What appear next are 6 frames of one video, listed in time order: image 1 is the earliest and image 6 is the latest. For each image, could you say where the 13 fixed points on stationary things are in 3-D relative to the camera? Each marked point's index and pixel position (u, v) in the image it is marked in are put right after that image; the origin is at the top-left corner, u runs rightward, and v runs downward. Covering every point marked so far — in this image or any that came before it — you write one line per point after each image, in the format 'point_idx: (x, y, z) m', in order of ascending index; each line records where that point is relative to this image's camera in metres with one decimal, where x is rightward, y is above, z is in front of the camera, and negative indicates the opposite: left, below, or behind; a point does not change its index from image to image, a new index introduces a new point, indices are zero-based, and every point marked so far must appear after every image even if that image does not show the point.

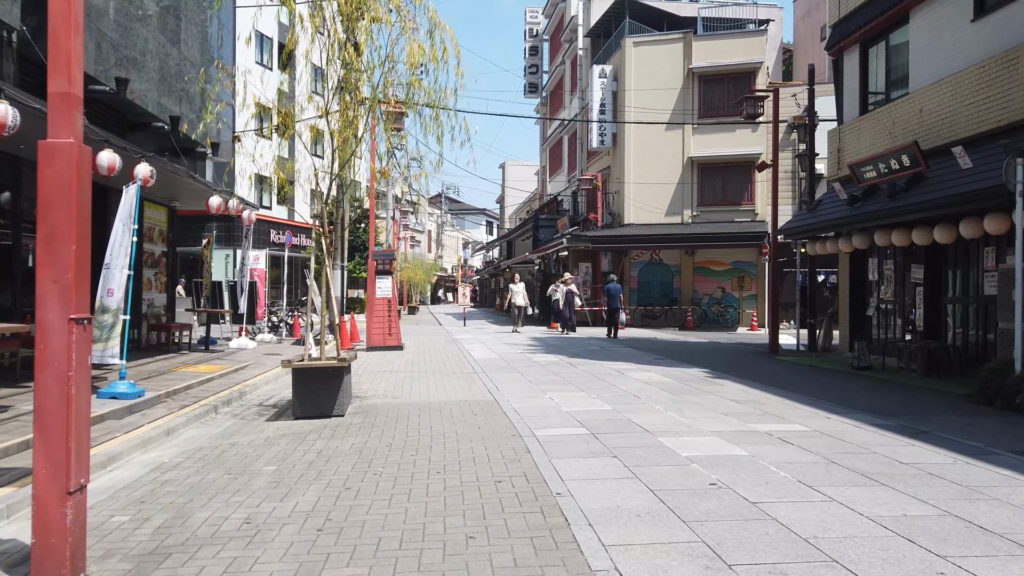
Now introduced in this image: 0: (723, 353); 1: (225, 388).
0: (+4.8, -1.5, +16.6) m
1: (-4.0, -1.4, +10.1) m
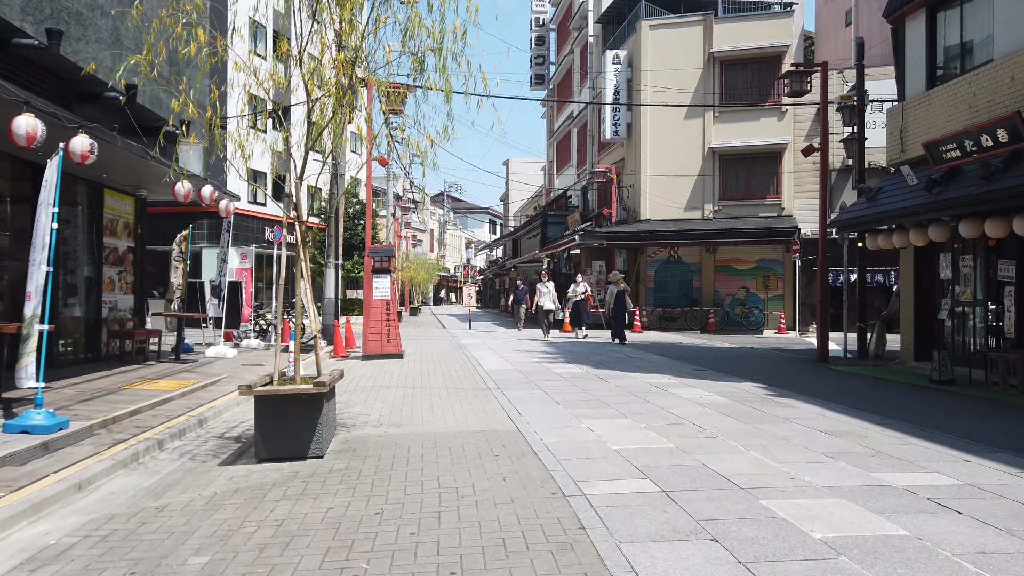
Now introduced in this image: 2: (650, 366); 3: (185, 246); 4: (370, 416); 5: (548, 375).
0: (+5.1, -1.5, +14.6) m
1: (-3.7, -1.4, +8.2) m
2: (+2.4, -1.4, +13.0) m
3: (-6.7, +0.9, +15.0) m
4: (-1.5, -1.4, +8.0) m
5: (+0.6, -1.4, +11.4) m
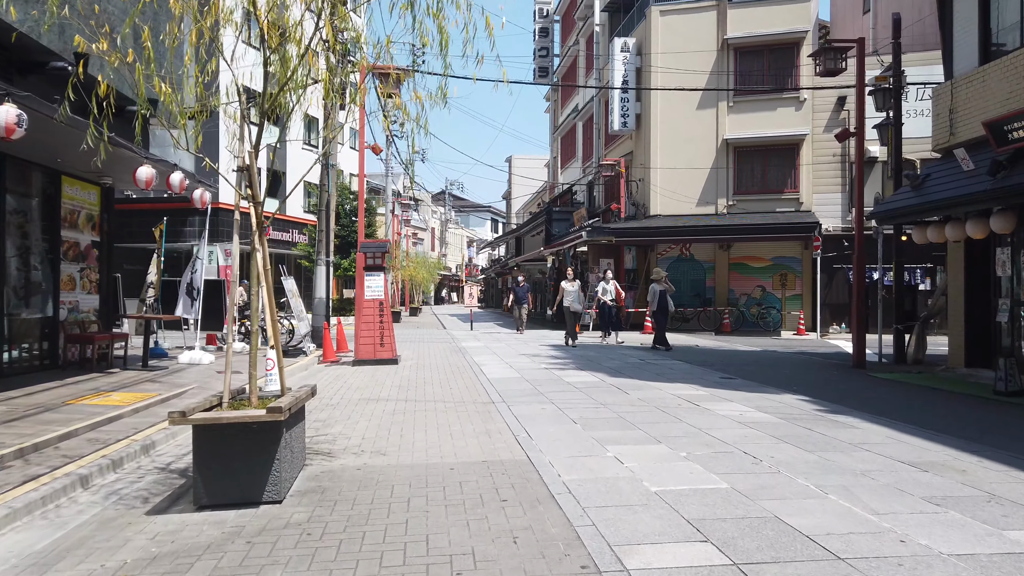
0: (+5.2, -1.4, +13.3) m
1: (-3.6, -1.4, +6.8) m
2: (+2.5, -1.4, +11.7) m
3: (-6.6, +0.9, +13.7) m
4: (-1.5, -1.4, +6.7) m
5: (+0.7, -1.3, +10.1) m
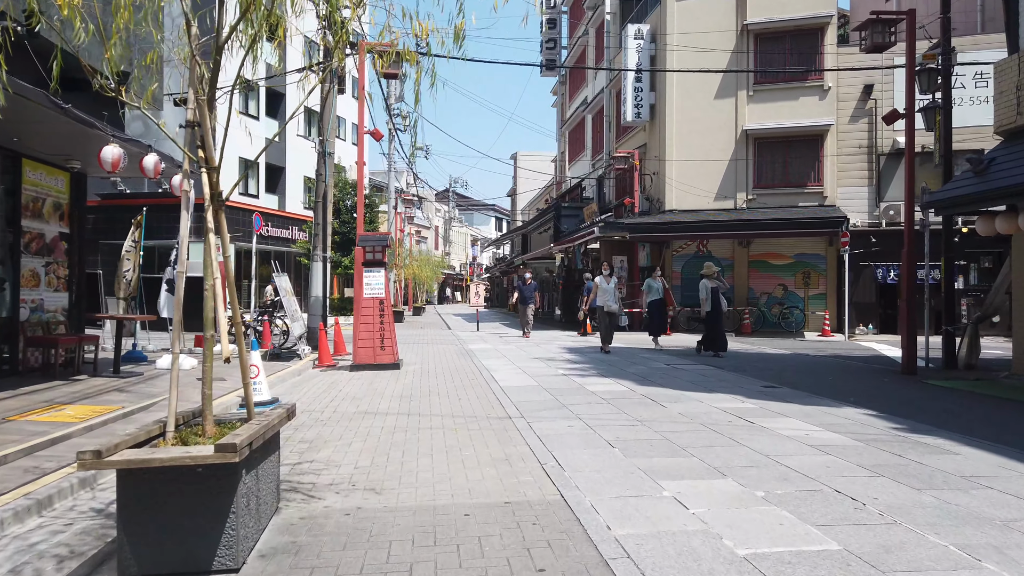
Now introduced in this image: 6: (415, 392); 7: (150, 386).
0: (+5.4, -1.4, +12.0) m
1: (-3.4, -1.3, +5.6) m
2: (+2.7, -1.3, +10.4) m
3: (-6.4, +0.9, +12.5) m
4: (-1.3, -1.3, +5.4) m
5: (+0.9, -1.3, +8.9) m
6: (-1.3, -1.3, +9.5) m
7: (-4.7, -1.3, +9.4) m
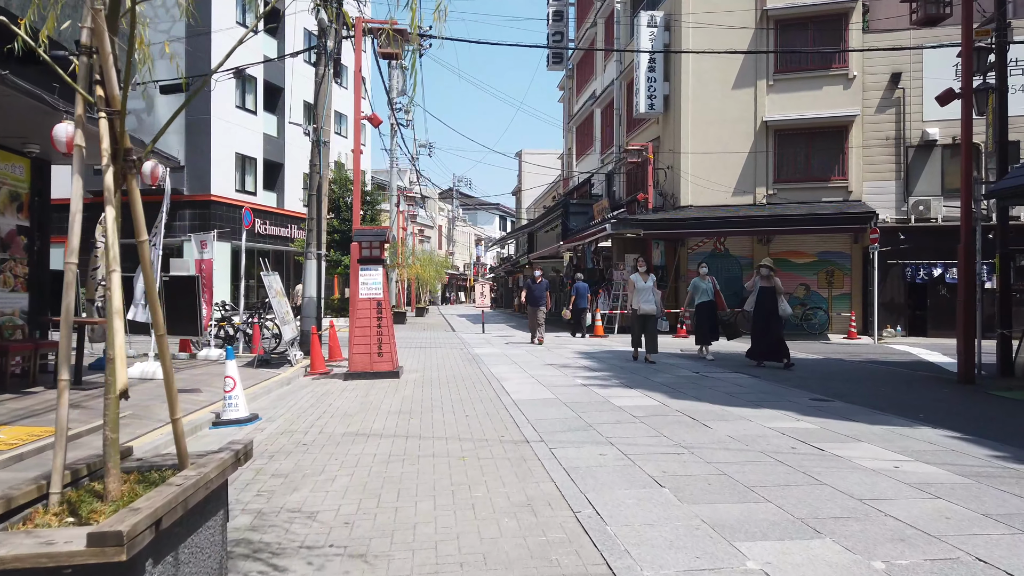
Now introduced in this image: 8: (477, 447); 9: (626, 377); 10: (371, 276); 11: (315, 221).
0: (+5.6, -1.4, +10.8) m
1: (-3.3, -1.3, +4.4) m
2: (+2.9, -1.3, +9.2) m
3: (-6.2, +0.9, +11.3) m
4: (-1.1, -1.3, +4.2) m
5: (+1.0, -1.3, +7.6) m
6: (-1.1, -1.3, +8.3) m
7: (-4.5, -1.3, +8.2) m
8: (-0.3, -1.3, +6.2) m
9: (+1.6, -1.3, +10.6) m
10: (-2.2, +0.2, +11.5) m
11: (-4.0, +1.3, +14.7) m
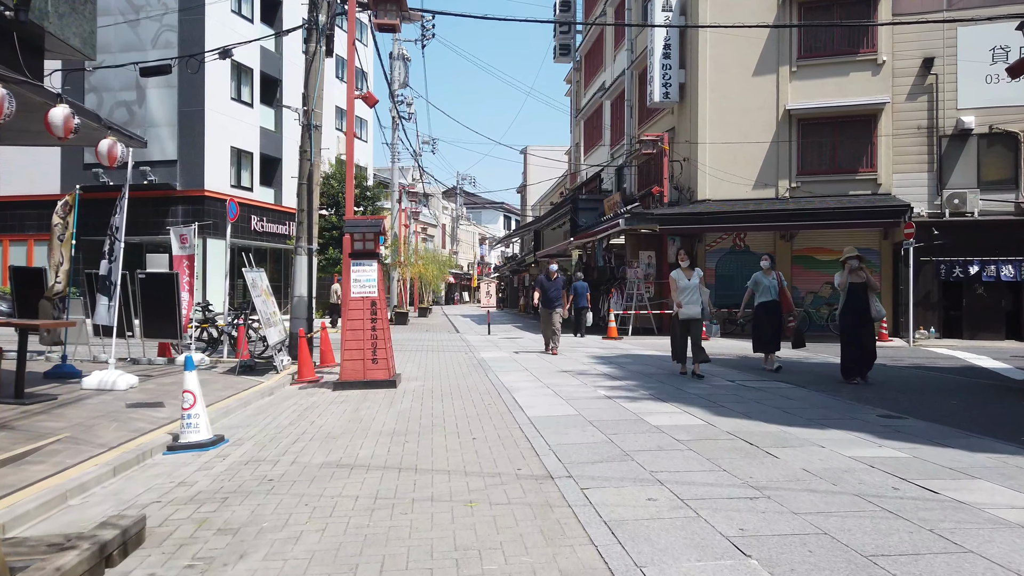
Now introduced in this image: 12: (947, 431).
0: (+5.7, -1.4, +9.4) m
1: (-3.1, -1.3, +3.1) m
2: (+3.1, -1.3, +7.9) m
3: (-6.0, +1.0, +10.0) m
4: (-1.0, -1.3, +2.9) m
5: (+1.2, -1.3, +6.3) m
6: (-1.0, -1.3, +6.9) m
7: (-4.3, -1.2, +6.9) m
8: (-0.2, -1.3, +4.8) m
9: (+1.8, -1.3, +9.2) m
10: (-2.0, +0.2, +10.2) m
11: (-3.8, +1.4, +13.4) m
12: (+4.0, -1.3, +6.7) m
